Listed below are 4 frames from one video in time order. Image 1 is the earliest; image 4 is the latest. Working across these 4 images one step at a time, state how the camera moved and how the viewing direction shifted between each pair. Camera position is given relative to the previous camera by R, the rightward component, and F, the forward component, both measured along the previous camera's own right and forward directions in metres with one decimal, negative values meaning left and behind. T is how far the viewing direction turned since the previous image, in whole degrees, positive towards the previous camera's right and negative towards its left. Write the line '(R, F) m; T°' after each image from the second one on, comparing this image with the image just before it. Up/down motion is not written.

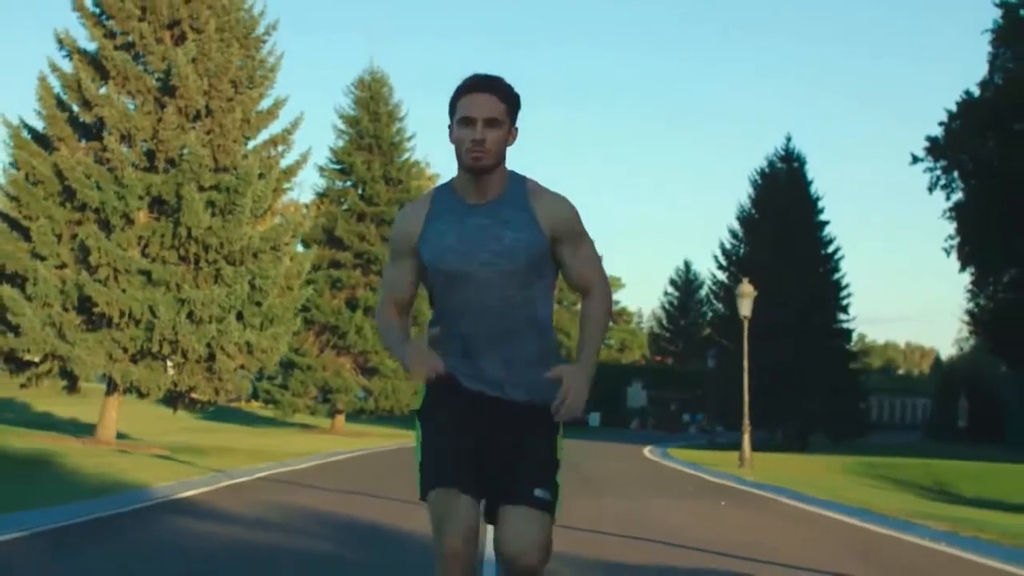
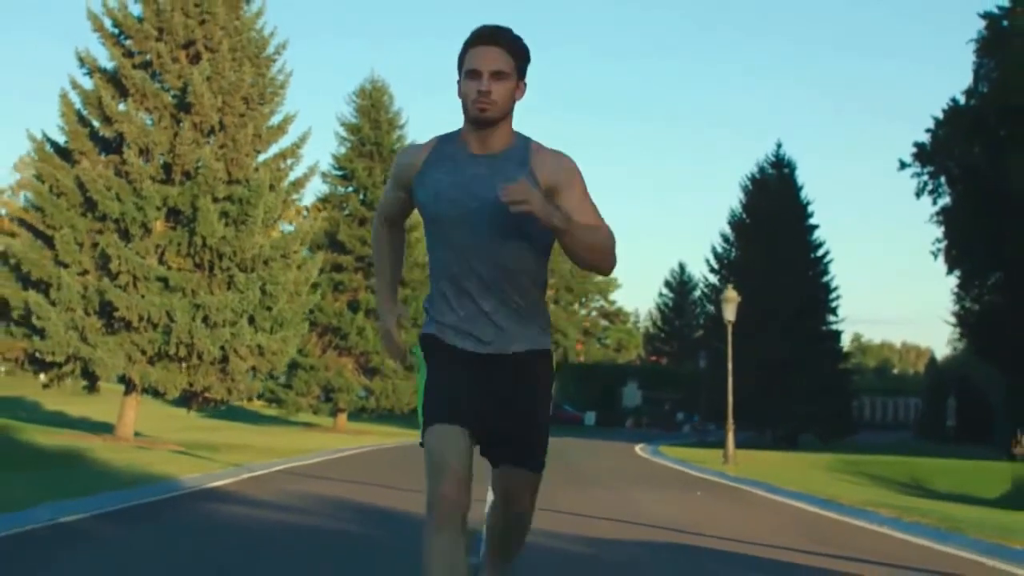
(0.0, -1.5) m; 0°
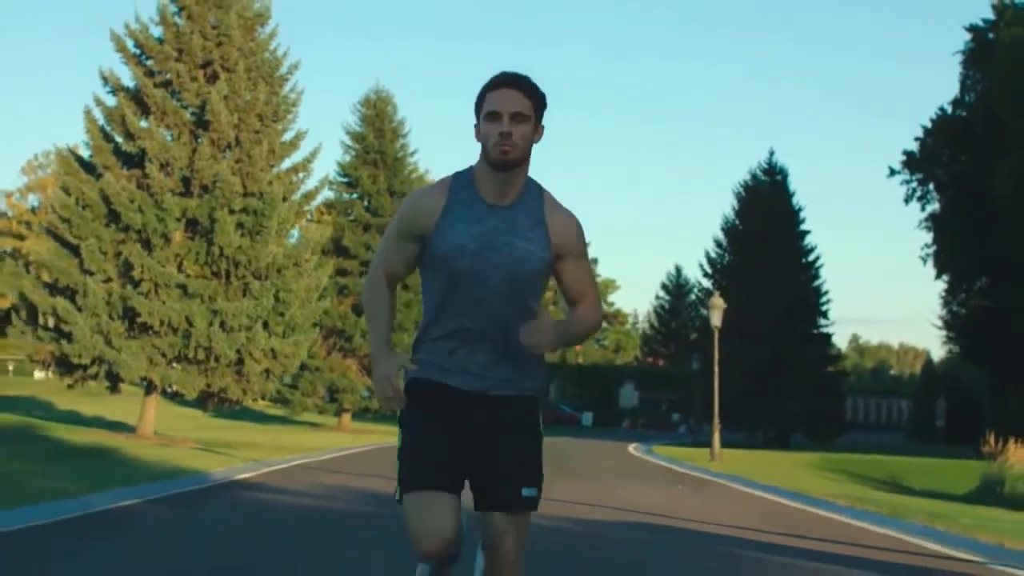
(0.0, -1.6) m; 0°
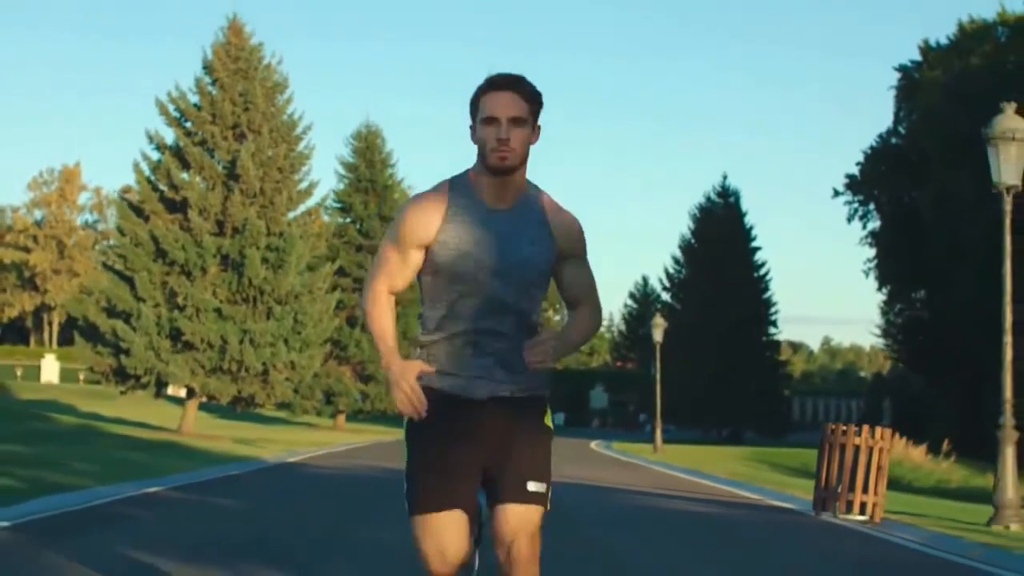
(0.0, -6.1) m; +1°
